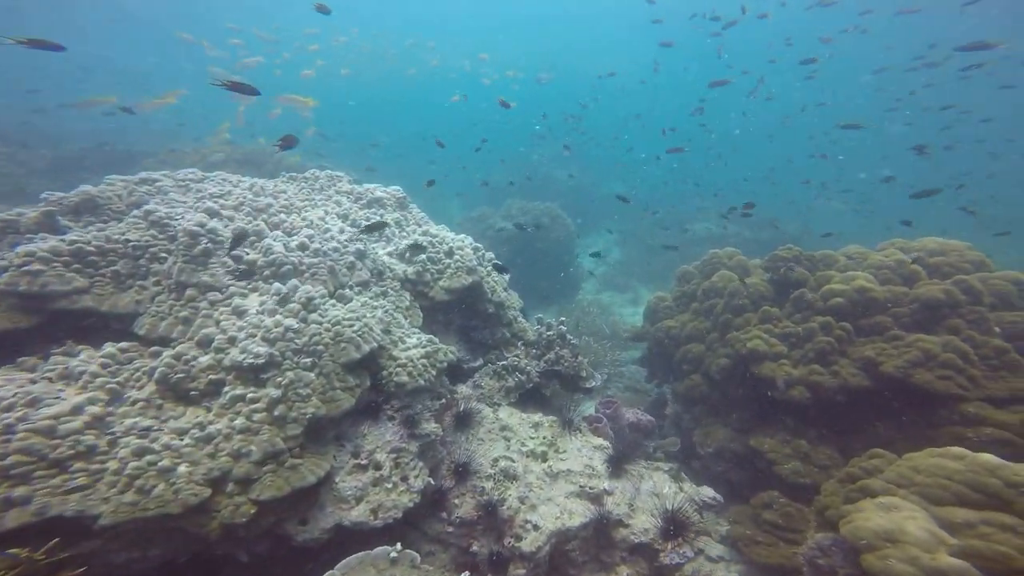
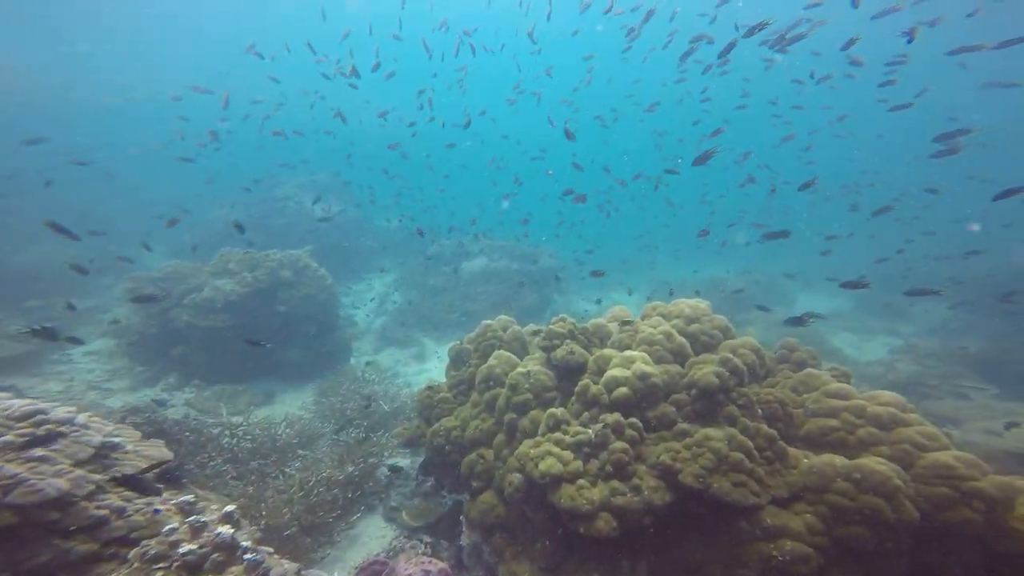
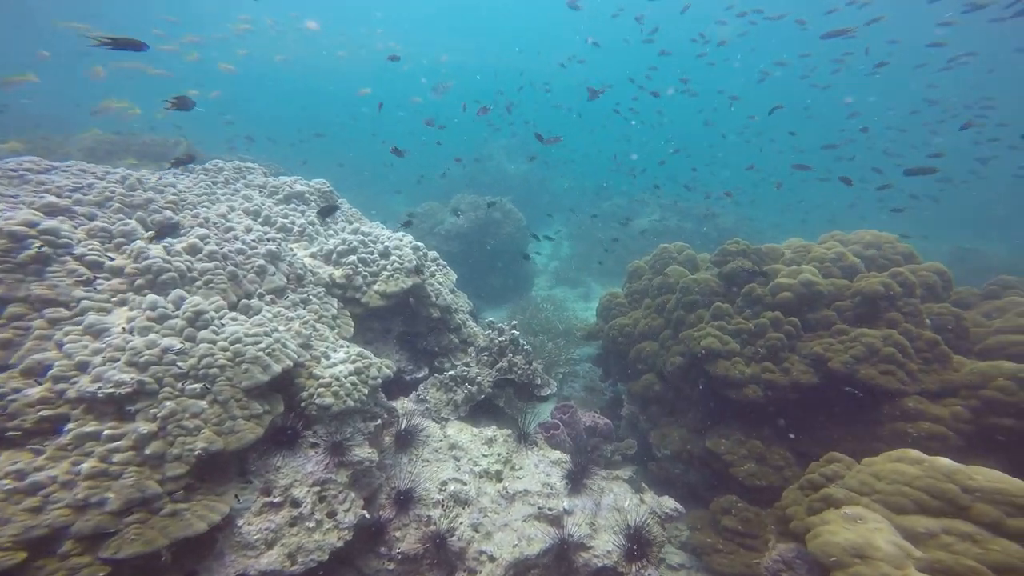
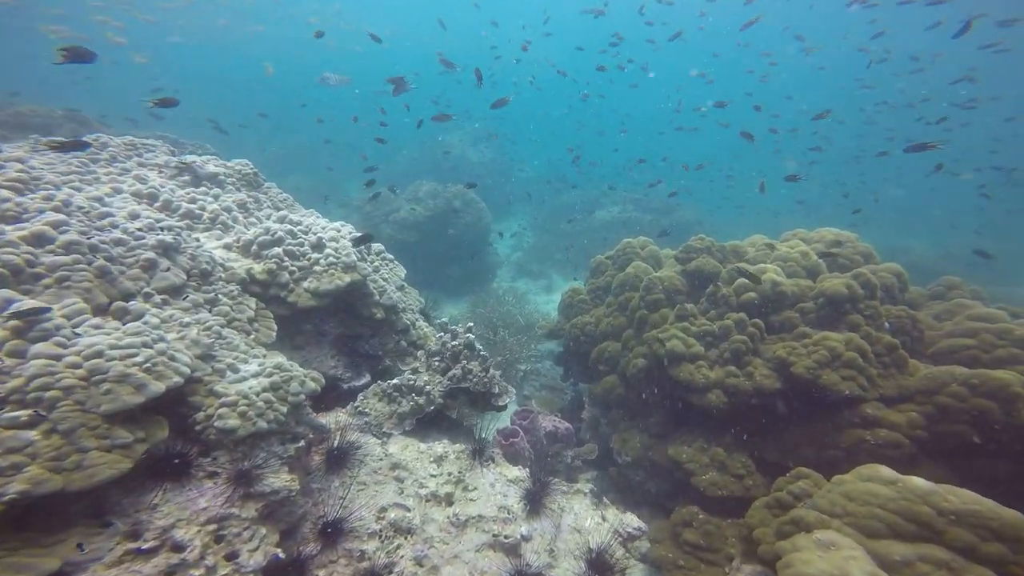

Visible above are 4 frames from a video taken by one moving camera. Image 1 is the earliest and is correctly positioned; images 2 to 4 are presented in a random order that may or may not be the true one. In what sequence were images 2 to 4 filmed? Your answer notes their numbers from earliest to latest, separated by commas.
3, 4, 2
